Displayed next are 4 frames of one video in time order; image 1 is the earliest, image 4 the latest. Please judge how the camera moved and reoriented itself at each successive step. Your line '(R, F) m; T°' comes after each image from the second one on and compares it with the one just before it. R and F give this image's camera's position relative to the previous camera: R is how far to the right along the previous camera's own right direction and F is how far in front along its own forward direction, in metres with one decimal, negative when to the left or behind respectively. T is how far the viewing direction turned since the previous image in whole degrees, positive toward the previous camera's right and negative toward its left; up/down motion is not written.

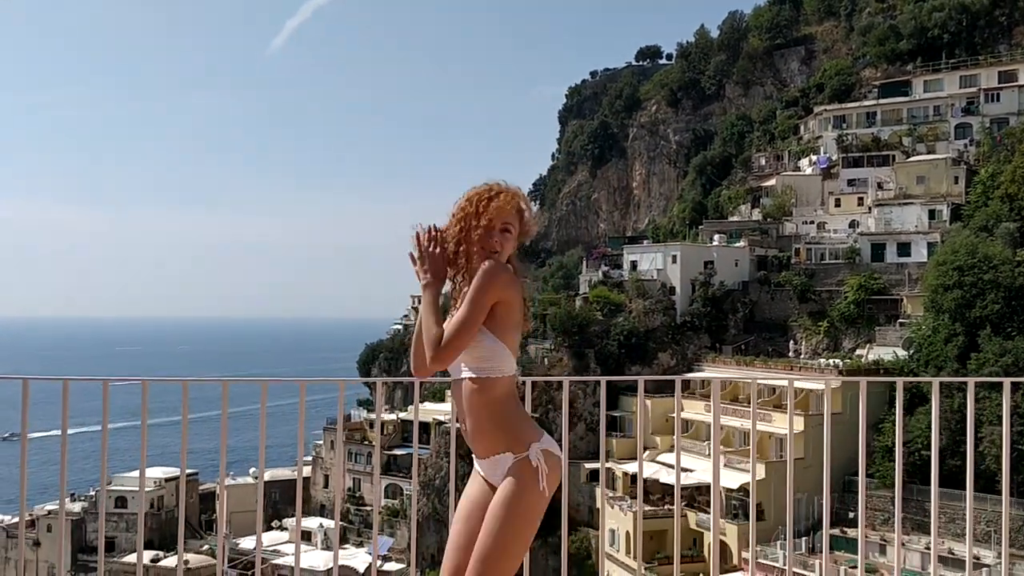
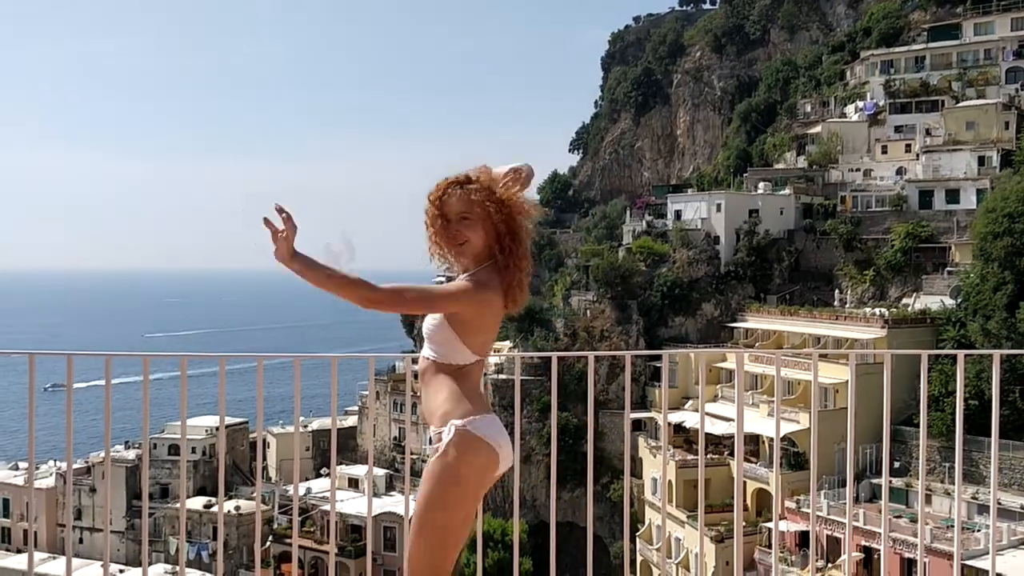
(+0.3, -0.6) m; -3°
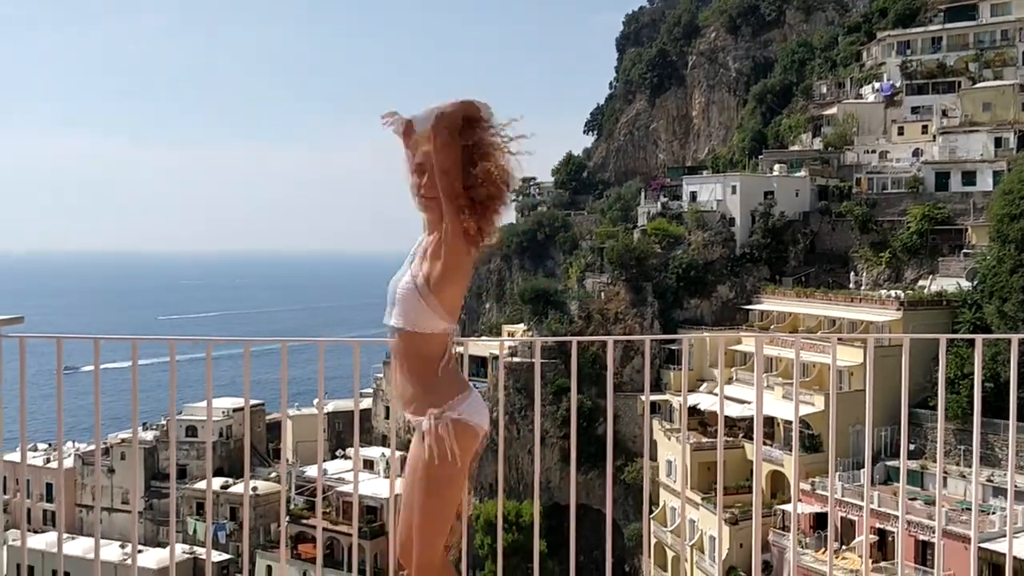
(0.0, -0.5) m; -1°
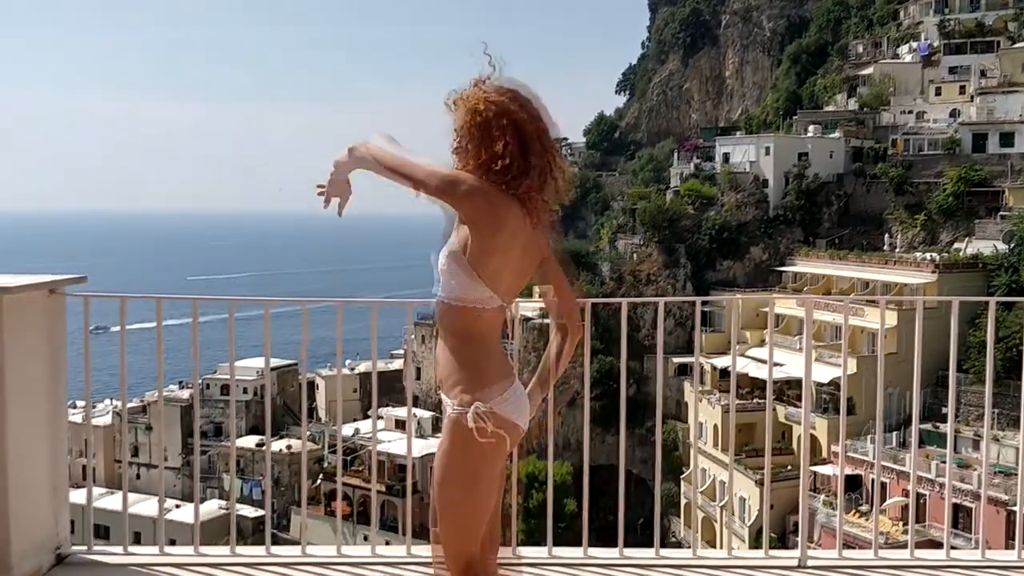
(0.0, -1.1) m; -2°
